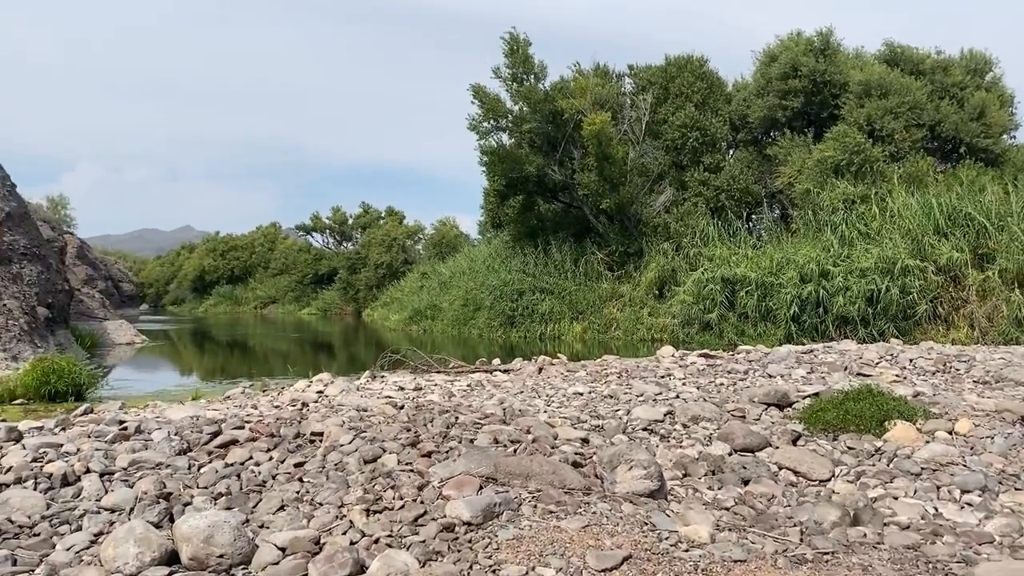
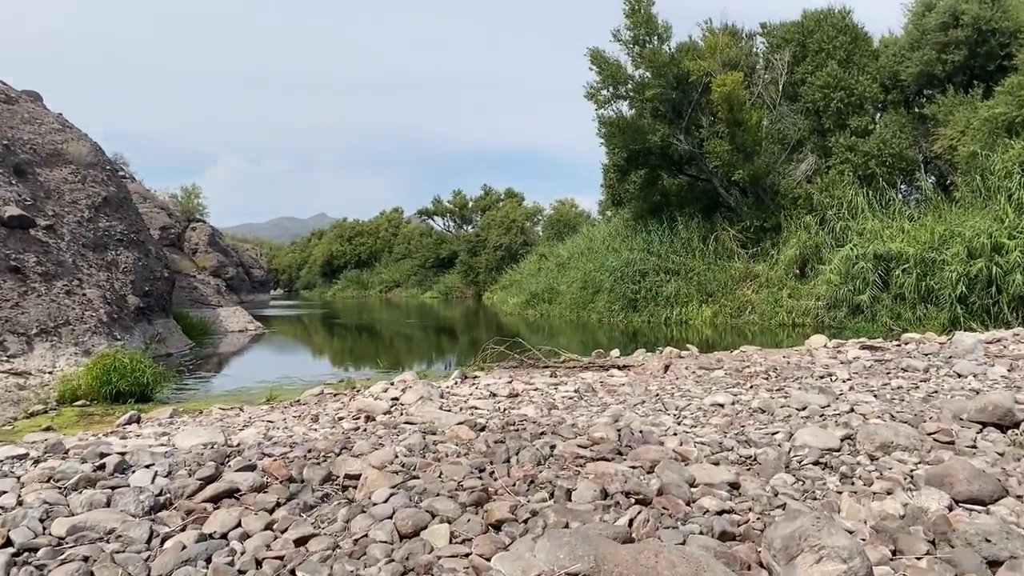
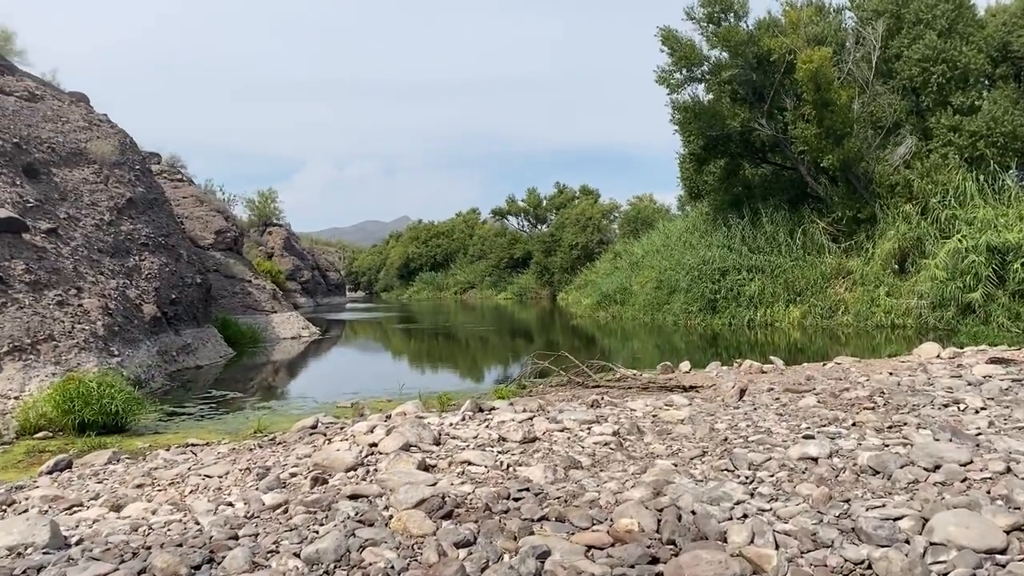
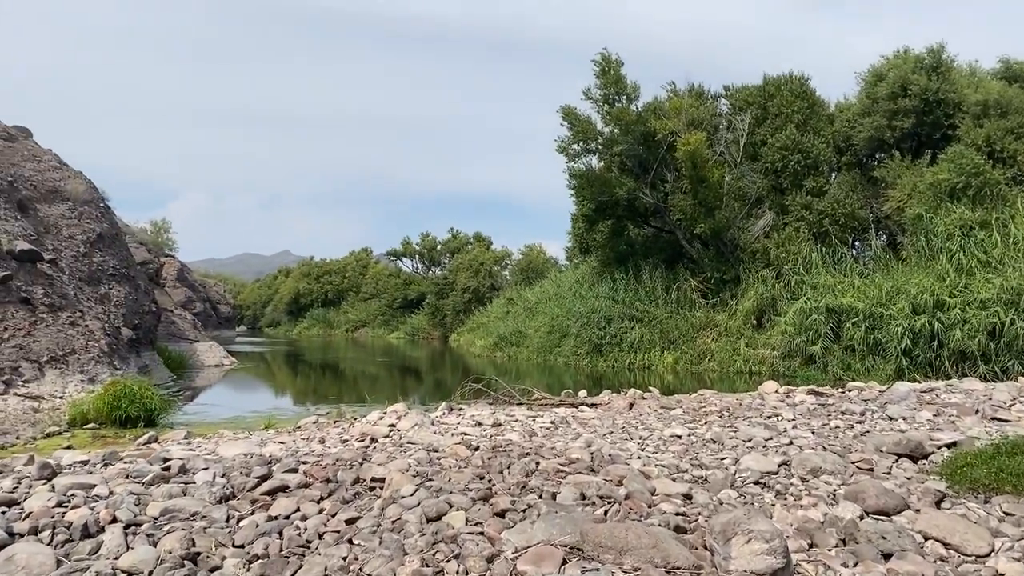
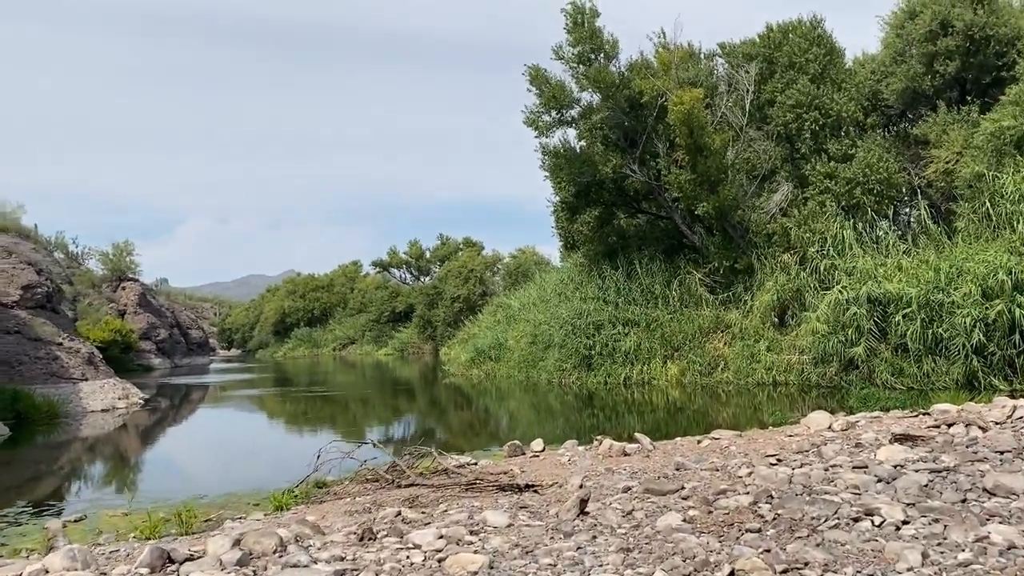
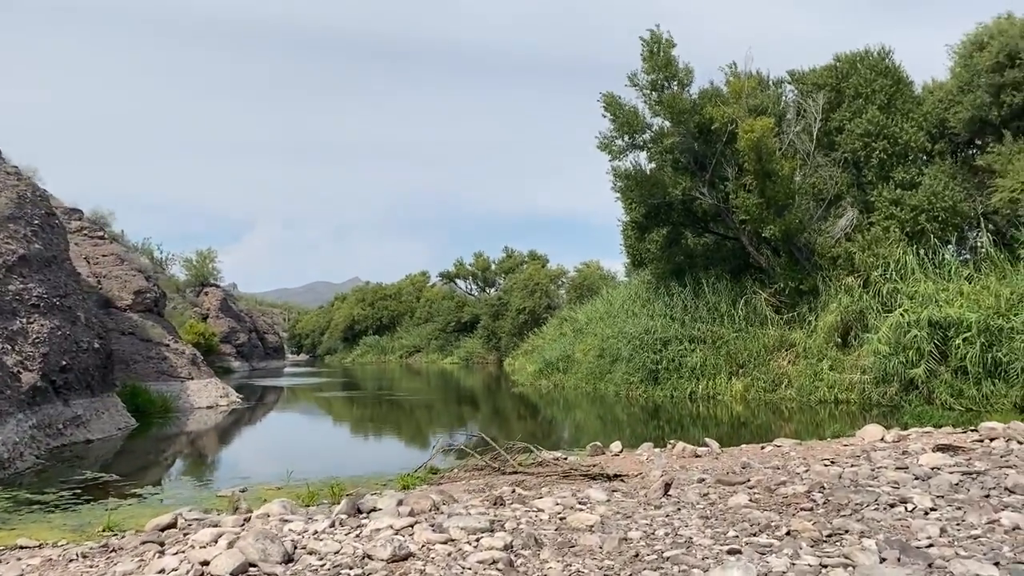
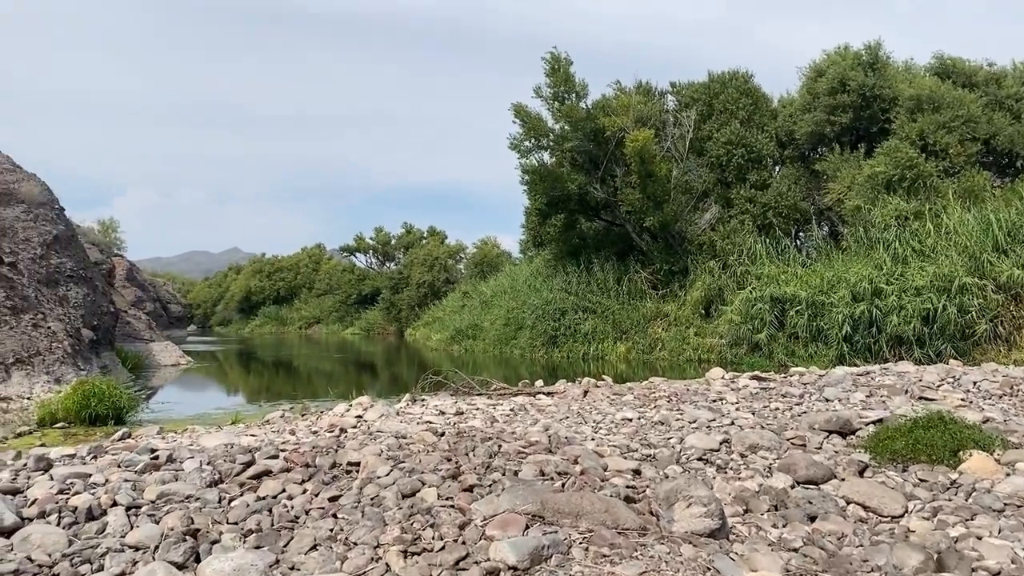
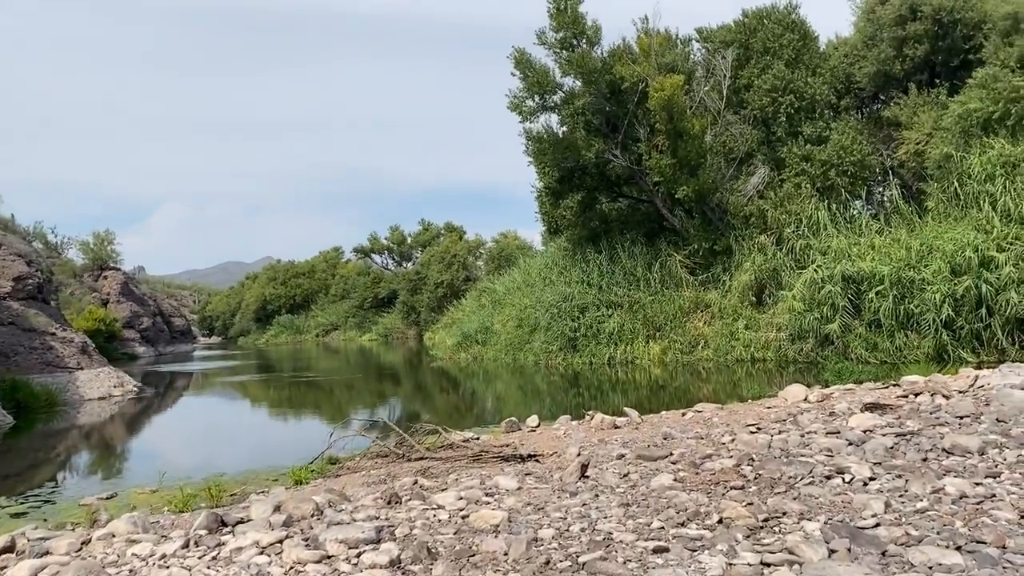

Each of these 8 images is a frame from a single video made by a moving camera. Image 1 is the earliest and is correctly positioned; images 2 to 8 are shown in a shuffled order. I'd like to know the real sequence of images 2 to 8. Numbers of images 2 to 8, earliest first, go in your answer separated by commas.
7, 4, 2, 3, 6, 8, 5
